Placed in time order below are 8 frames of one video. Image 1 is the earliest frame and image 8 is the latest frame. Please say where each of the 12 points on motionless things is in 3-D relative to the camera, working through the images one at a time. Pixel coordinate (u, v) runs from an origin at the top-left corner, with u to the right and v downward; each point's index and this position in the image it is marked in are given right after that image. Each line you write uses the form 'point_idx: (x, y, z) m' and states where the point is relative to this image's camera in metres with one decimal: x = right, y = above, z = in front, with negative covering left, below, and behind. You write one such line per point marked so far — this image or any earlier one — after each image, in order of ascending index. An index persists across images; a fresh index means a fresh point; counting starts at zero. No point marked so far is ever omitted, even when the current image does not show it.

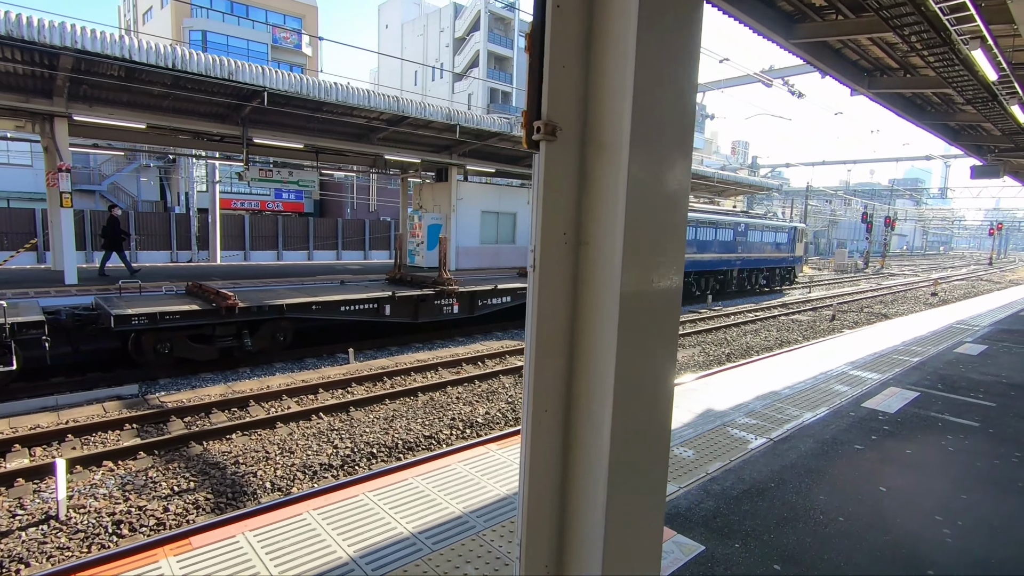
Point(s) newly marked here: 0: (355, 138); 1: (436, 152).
0: (-4.5, +4.3, +15.2) m
1: (-2.4, +4.3, +17.0) m
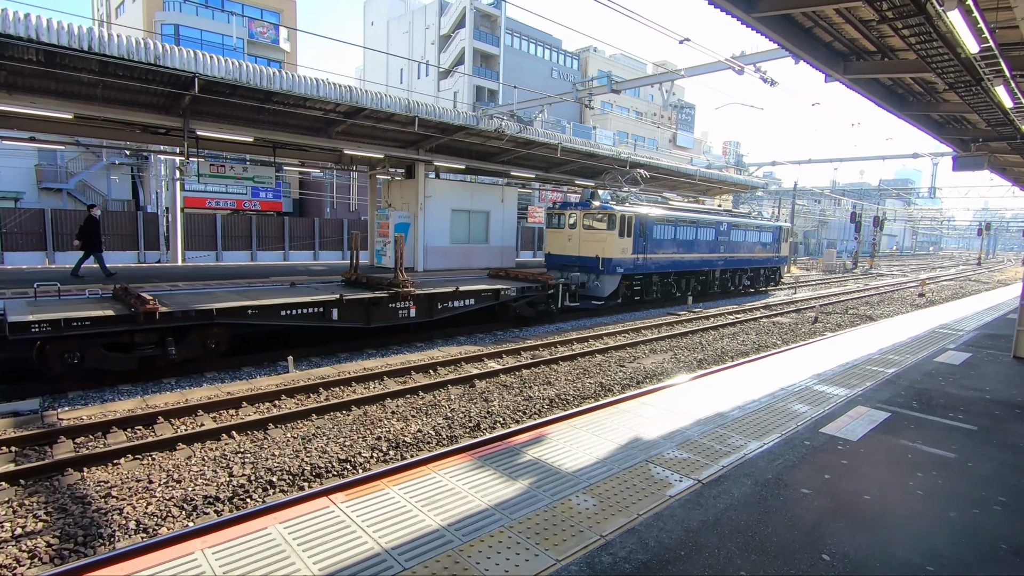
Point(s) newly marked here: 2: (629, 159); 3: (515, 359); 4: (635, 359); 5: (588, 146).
0: (-5.4, +4.2, +14.4) m
1: (-3.4, +4.2, +16.2) m
2: (+4.2, +4.7, +19.5) m
3: (+0.1, -1.5, +11.0) m
4: (+2.5, -1.5, +11.0) m
5: (+2.5, +4.9, +18.3) m
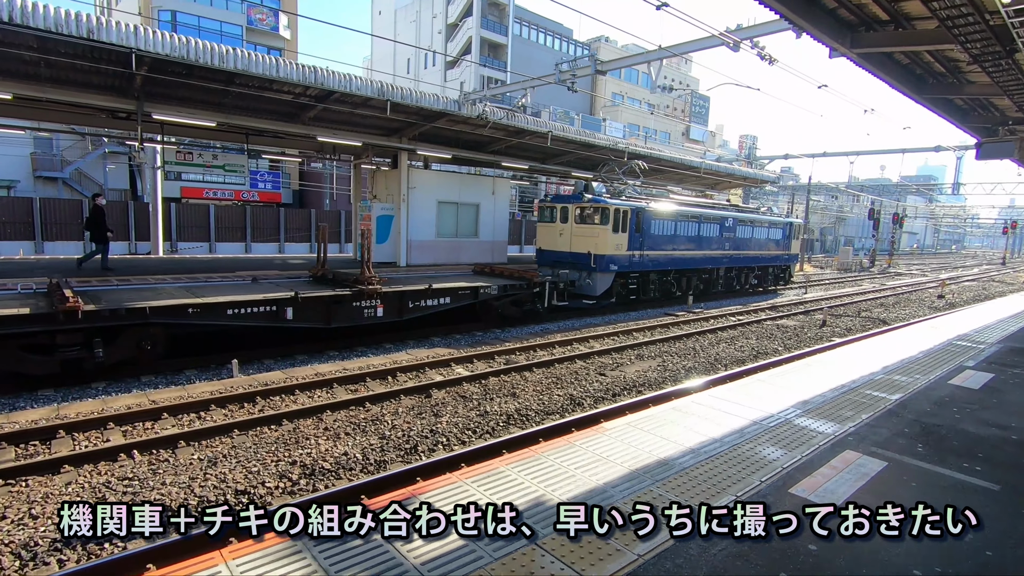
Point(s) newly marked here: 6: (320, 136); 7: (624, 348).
0: (-5.8, +4.3, +13.6) m
1: (-3.7, +4.4, +15.4) m
2: (+3.9, +4.8, +18.4) m
3: (-0.5, -1.5, +10.1) m
4: (+2.0, -1.5, +10.1) m
5: (+2.2, +4.9, +17.3) m
6: (-5.0, +3.9, +13.7) m
7: (+2.5, -1.3, +11.6) m
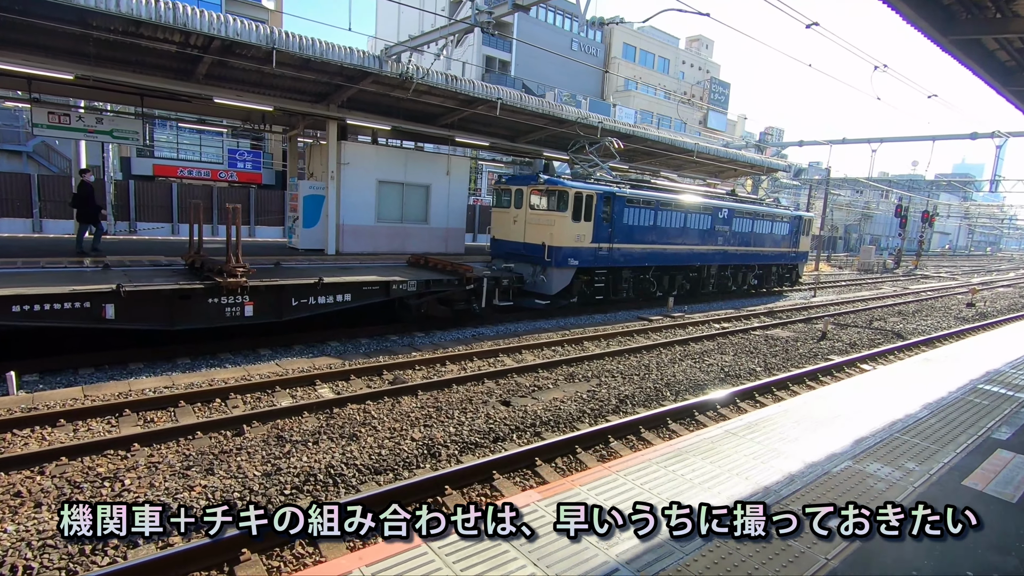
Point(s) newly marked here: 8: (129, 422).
0: (-7.2, +4.6, +11.5) m
1: (-5.0, +4.6, +13.2) m
2: (+2.7, +4.8, +15.9) m
3: (-2.1, -1.4, +7.9) m
4: (+0.3, -1.5, +7.8) m
5: (+1.0, +5.0, +14.9) m
6: (-6.4, +4.1, +11.5) m
7: (+0.8, -1.3, +9.3) m
8: (-4.4, -1.5, +6.2) m
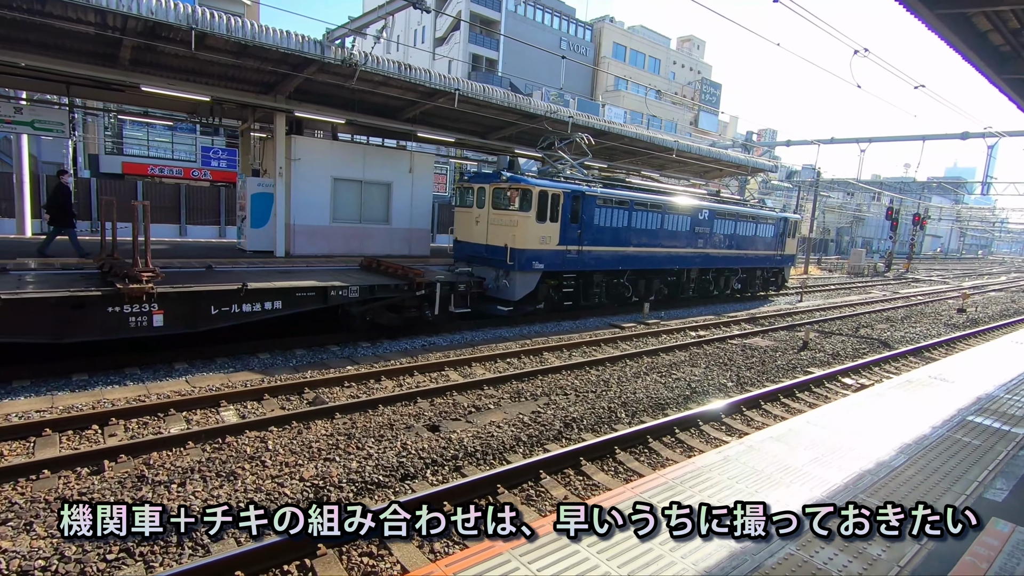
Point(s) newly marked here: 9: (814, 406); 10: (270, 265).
0: (-8.0, +4.5, +10.5) m
1: (-5.9, +4.5, +12.2) m
2: (+1.8, +4.7, +15.1) m
3: (-3.0, -1.5, +7.0) m
4: (-0.6, -1.6, +6.9) m
5: (+0.1, +4.9, +14.0) m
6: (-7.3, +4.0, +10.6) m
7: (-0.1, -1.5, +8.4) m
8: (-5.3, -1.6, +5.2) m
9: (+4.8, -1.9, +8.5) m
10: (-5.6, +0.5, +12.3) m
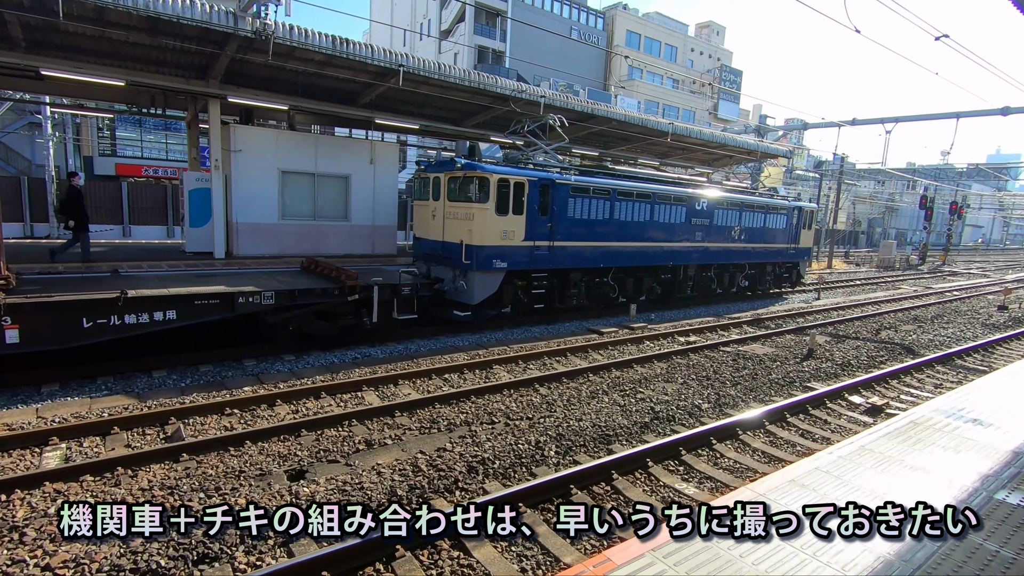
0: (-9.0, +4.3, +9.5) m
1: (-6.8, +4.4, +11.1) m
2: (+1.0, +4.7, +13.5) m
3: (-4.1, -1.6, +5.7) m
4: (-1.6, -1.7, +5.5) m
5: (-0.8, +4.9, +12.5) m
6: (-8.2, +3.9, +9.5) m
7: (-1.1, -1.5, +7.0) m
8: (-6.4, -1.8, +4.1) m
9: (+3.8, -1.9, +6.9) m
10: (-6.4, +0.4, +11.1) m
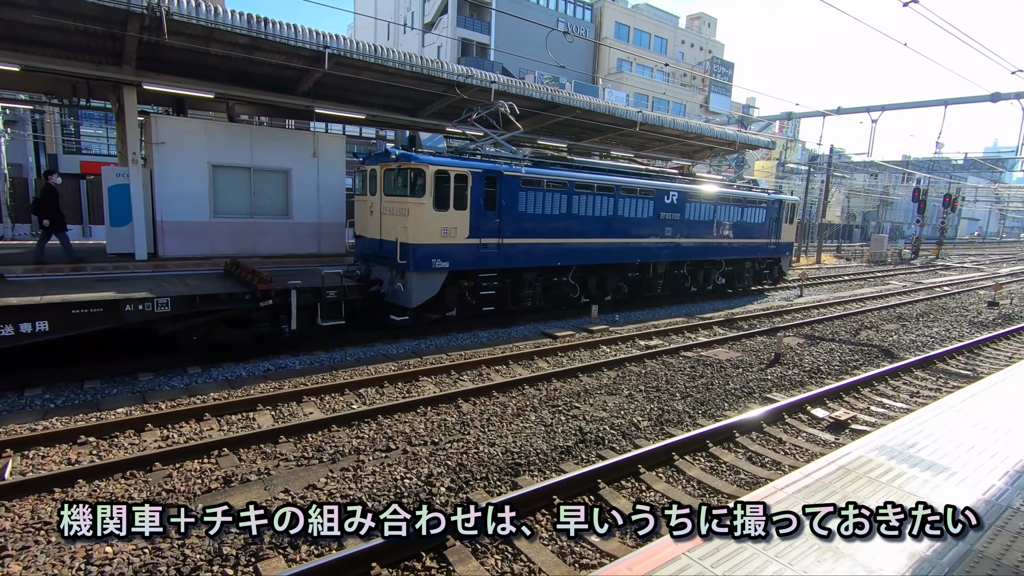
0: (-10.1, +4.2, +8.5) m
1: (-7.9, +4.3, +10.1) m
2: (-0.1, +4.7, +12.6) m
3: (-5.1, -1.7, +4.8) m
4: (-2.7, -1.8, +4.6) m
5: (-1.9, +4.8, +11.6) m
6: (-9.3, +3.8, +8.5) m
7: (-2.1, -1.6, +6.1) m
8: (-7.5, -1.9, +3.2) m
9: (+2.7, -1.9, +6.0) m
10: (-7.5, +0.4, +10.2) m
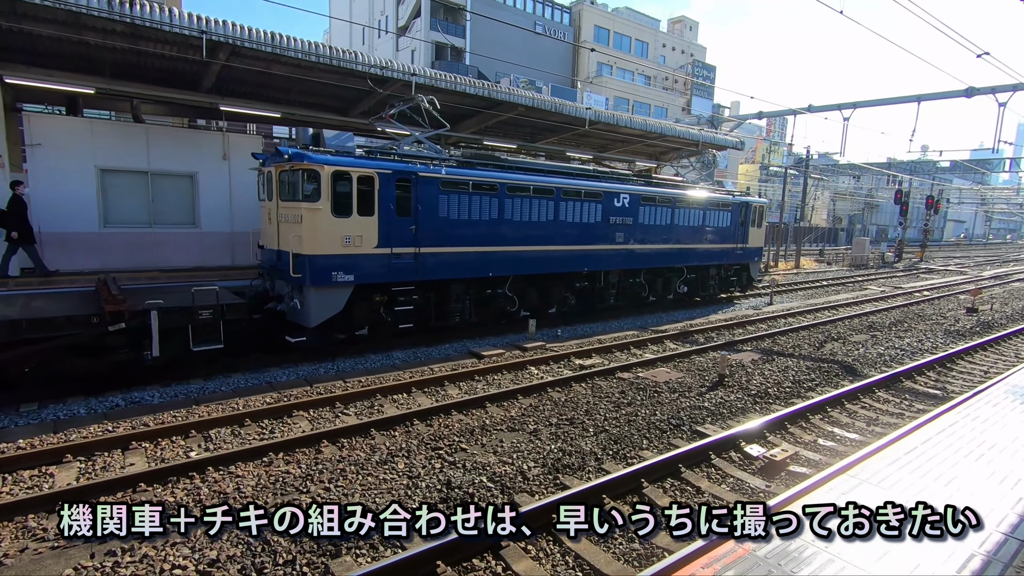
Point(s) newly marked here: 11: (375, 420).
0: (-11.6, +3.9, +7.3) m
1: (-9.4, +3.9, +8.9) m
2: (-1.7, +4.4, +11.5) m
3: (-6.5, -2.0, +3.6) m
4: (-4.1, -2.0, +3.4) m
5: (-3.4, +4.5, +10.5) m
6: (-10.8, +3.4, +7.3) m
7: (-3.5, -1.8, +4.9) m
8: (-8.8, -2.1, +1.9) m
9: (+1.3, -2.1, +4.9) m
10: (-8.9, 0.0, +8.9) m
11: (-1.8, -1.6, +6.5) m
